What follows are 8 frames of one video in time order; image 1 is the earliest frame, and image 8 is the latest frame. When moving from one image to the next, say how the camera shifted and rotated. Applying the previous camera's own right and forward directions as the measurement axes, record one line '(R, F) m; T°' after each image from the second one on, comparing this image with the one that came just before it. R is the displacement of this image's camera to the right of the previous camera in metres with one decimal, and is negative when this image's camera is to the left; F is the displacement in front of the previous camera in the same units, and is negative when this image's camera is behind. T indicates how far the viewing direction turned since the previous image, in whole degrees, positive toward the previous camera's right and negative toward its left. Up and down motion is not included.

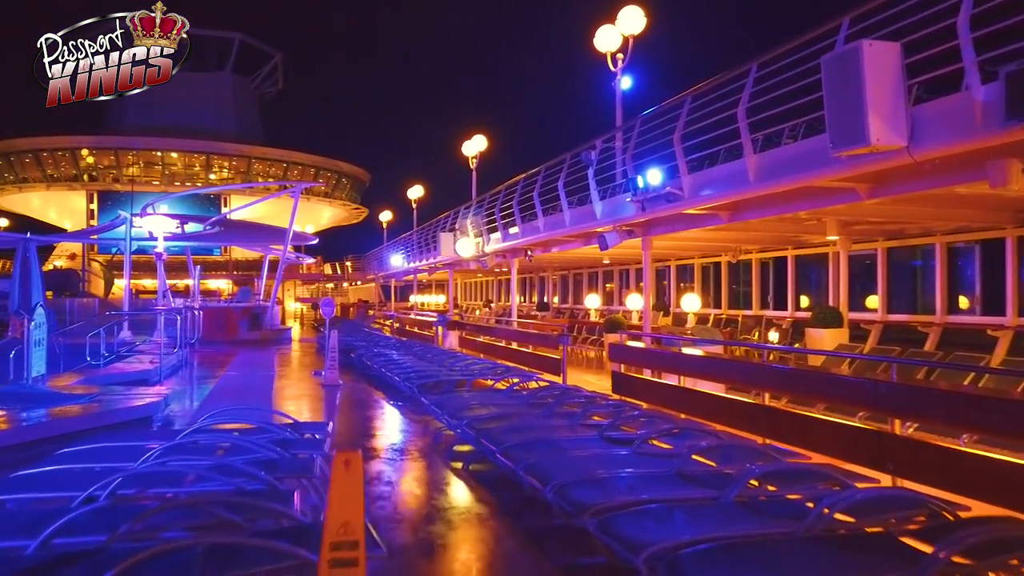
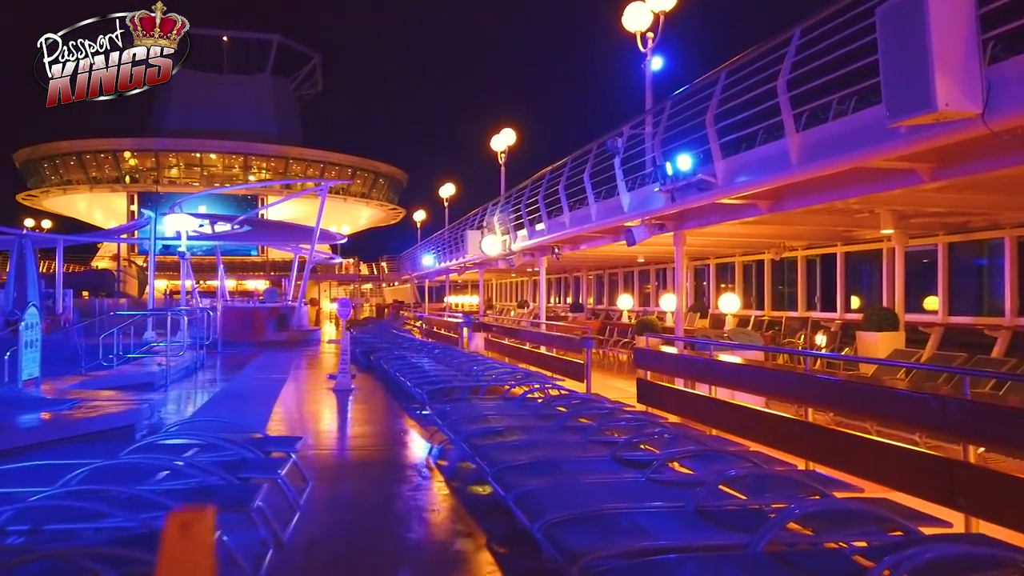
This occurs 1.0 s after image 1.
(+0.4, +0.9) m; -4°
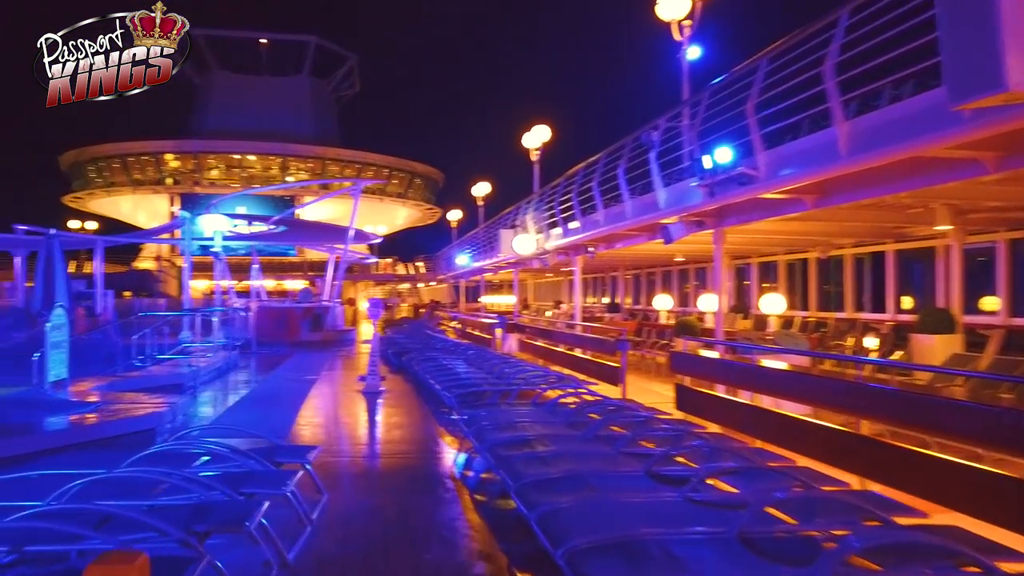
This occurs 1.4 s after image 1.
(+0.1, +0.4) m; -3°
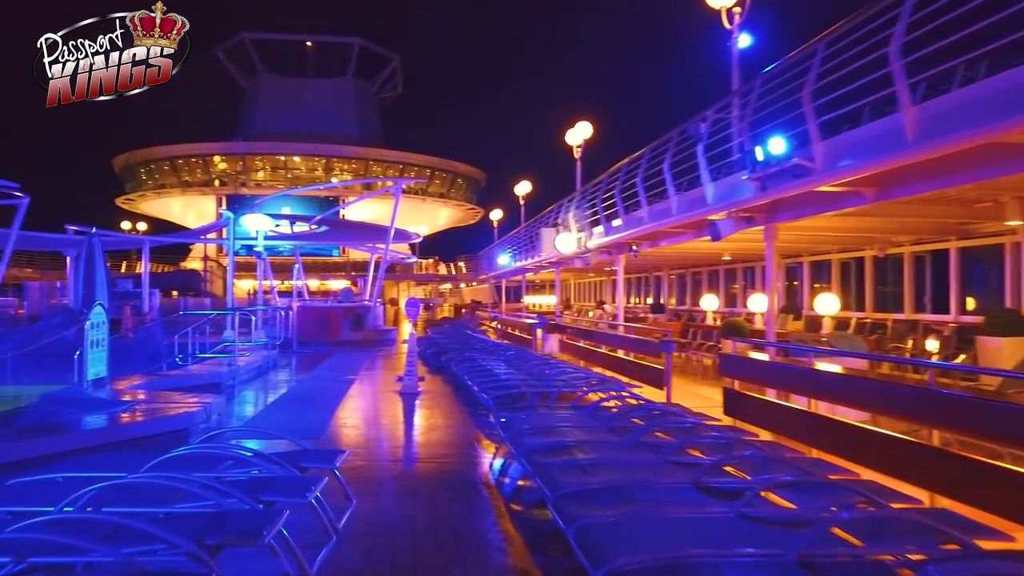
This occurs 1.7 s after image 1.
(0.0, +0.3) m; -4°
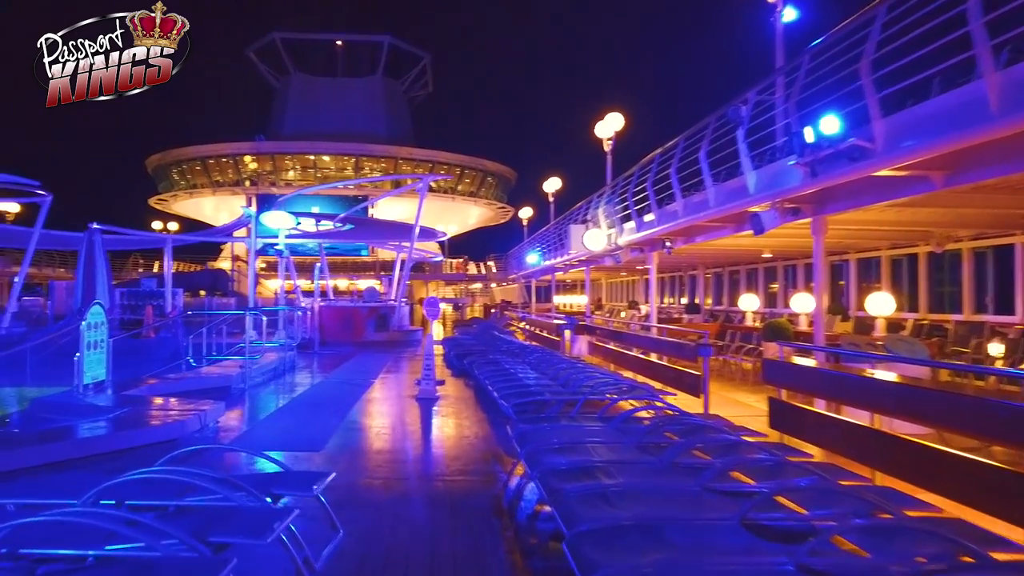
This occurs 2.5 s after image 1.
(+0.1, +0.8) m; -3°
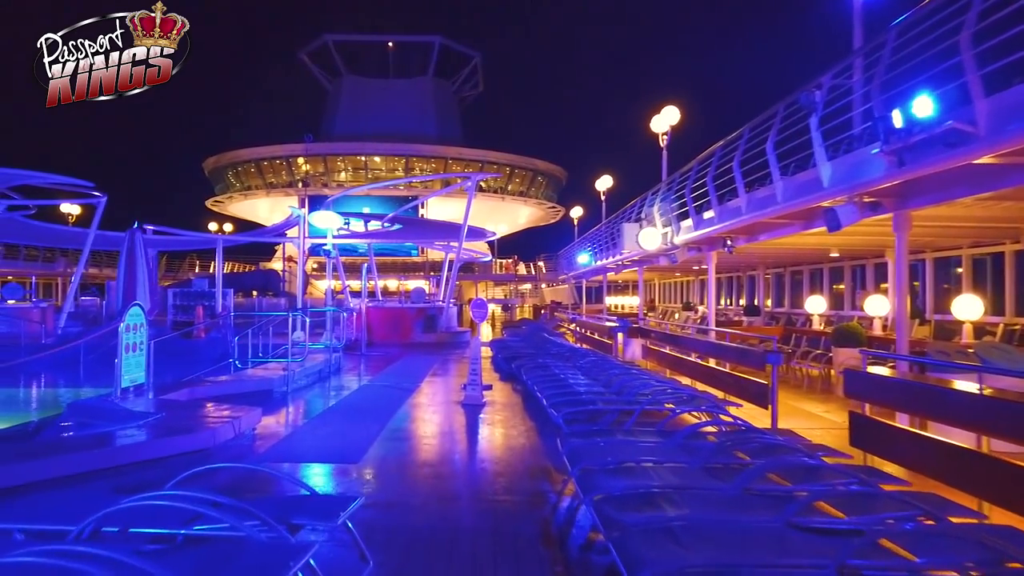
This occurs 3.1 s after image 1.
(0.0, +0.5) m; -4°
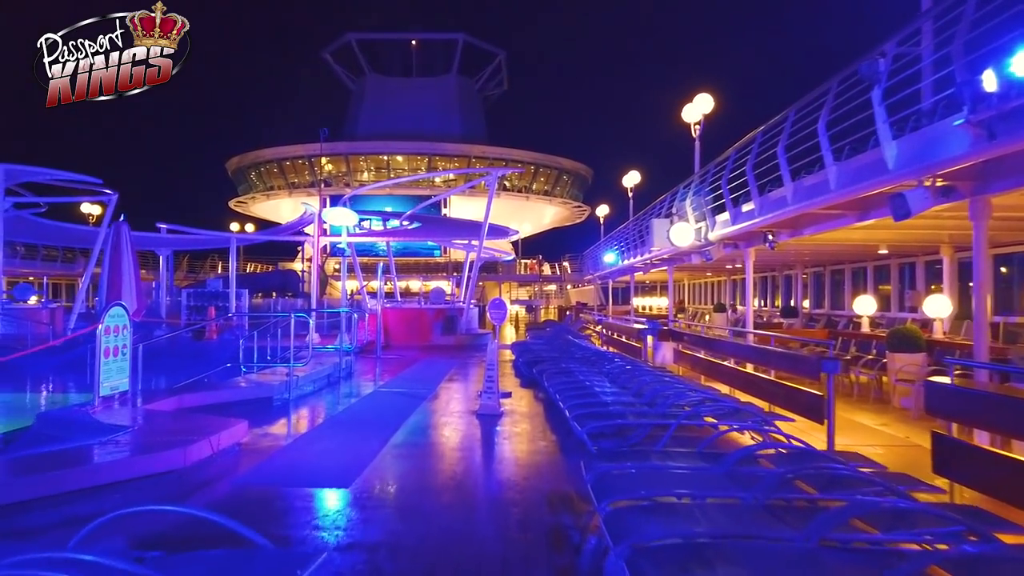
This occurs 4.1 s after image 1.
(+0.1, +0.9) m; -2°
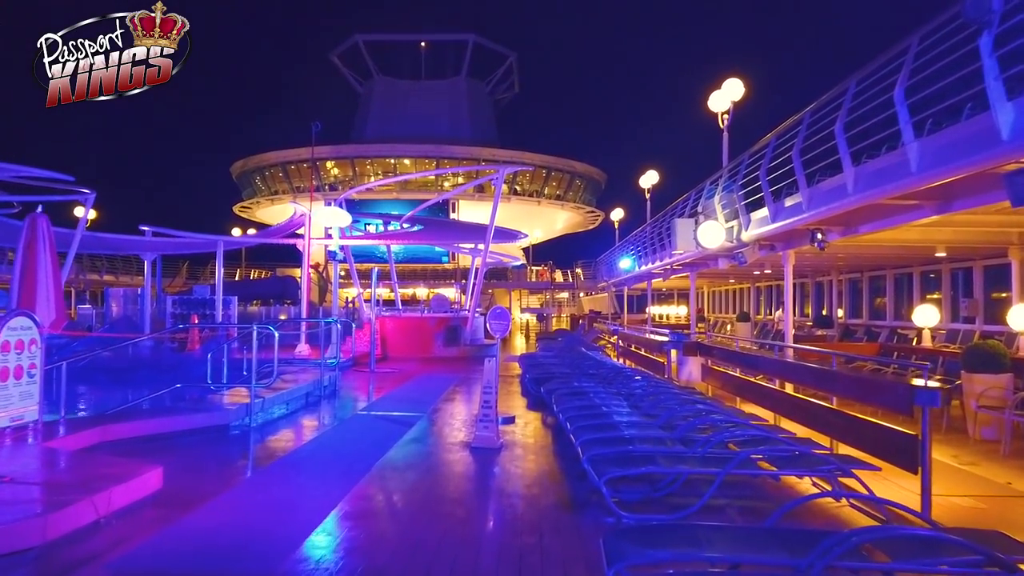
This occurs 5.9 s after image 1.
(+0.1, +1.6) m; -1°
